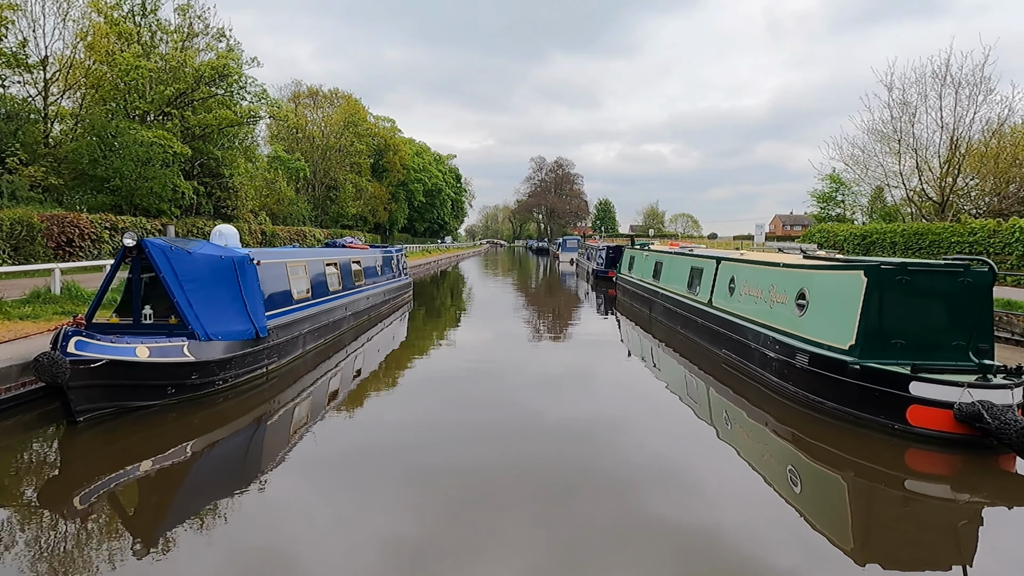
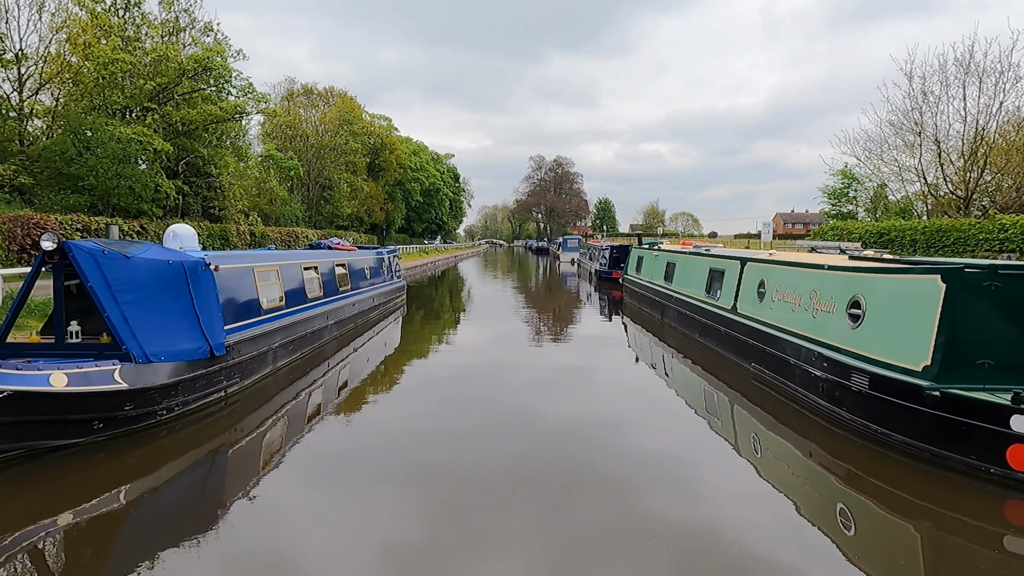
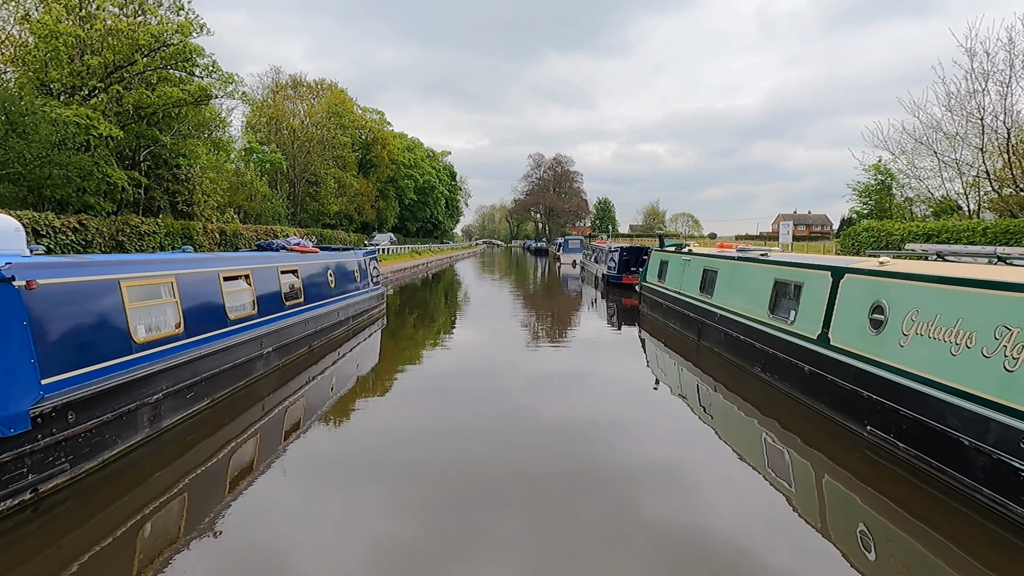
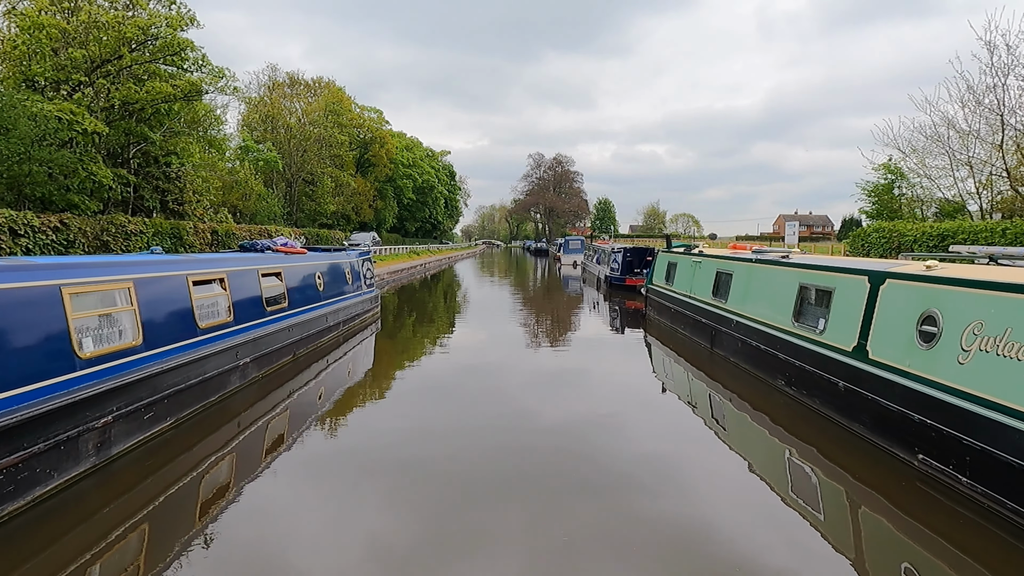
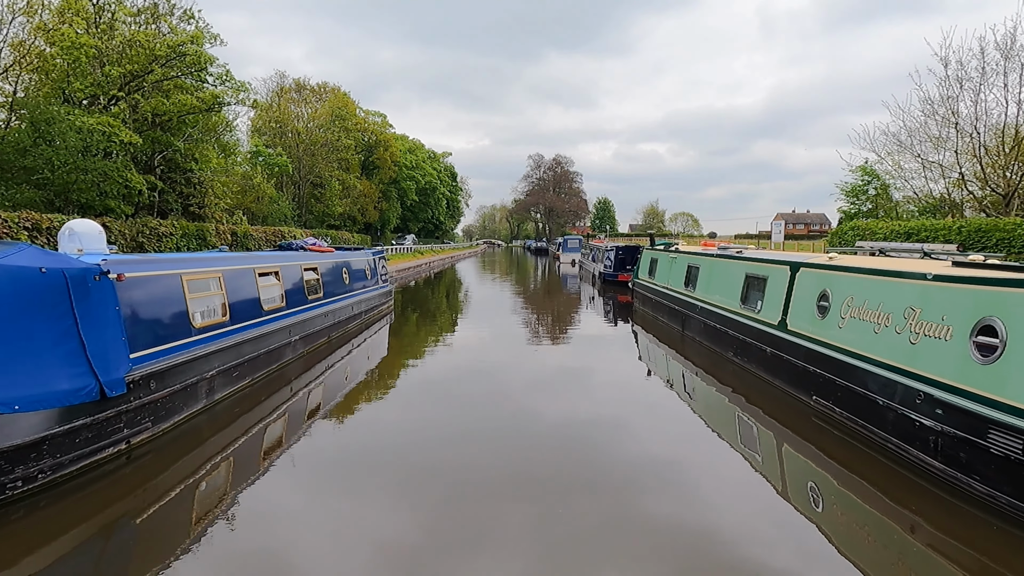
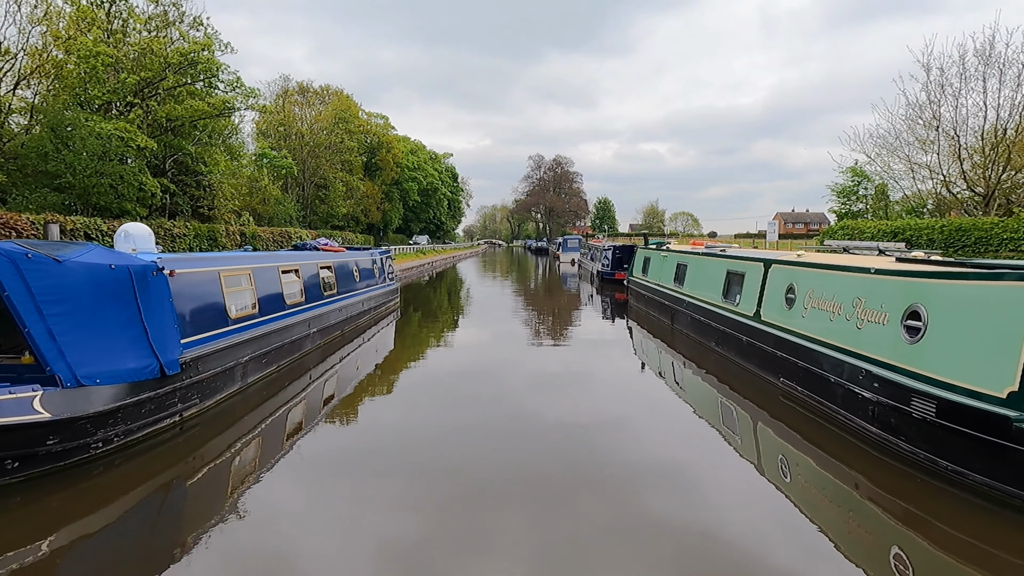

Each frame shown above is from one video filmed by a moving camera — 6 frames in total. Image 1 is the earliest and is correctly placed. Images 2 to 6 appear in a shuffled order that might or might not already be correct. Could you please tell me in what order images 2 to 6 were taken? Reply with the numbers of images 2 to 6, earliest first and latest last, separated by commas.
2, 6, 5, 3, 4
